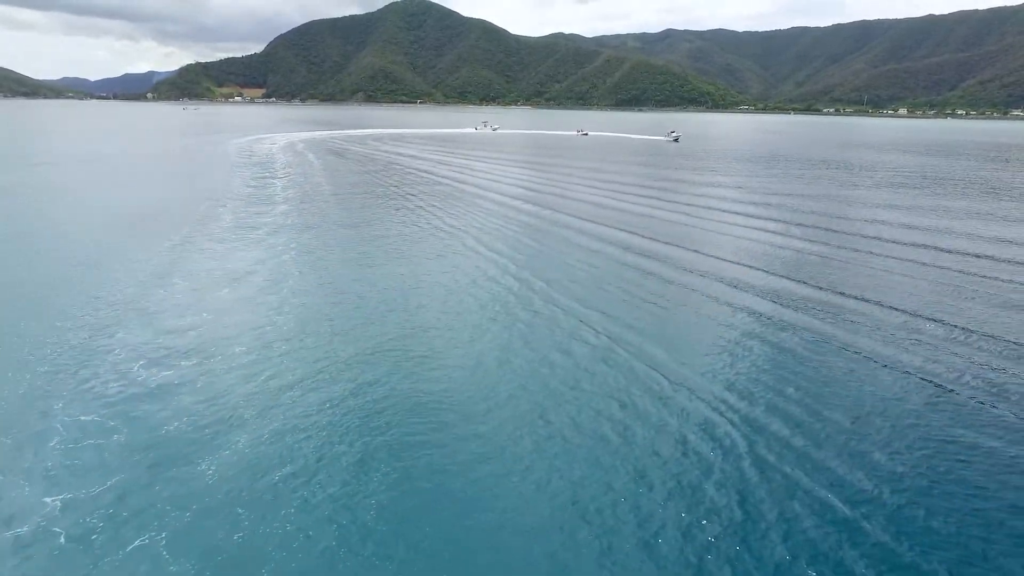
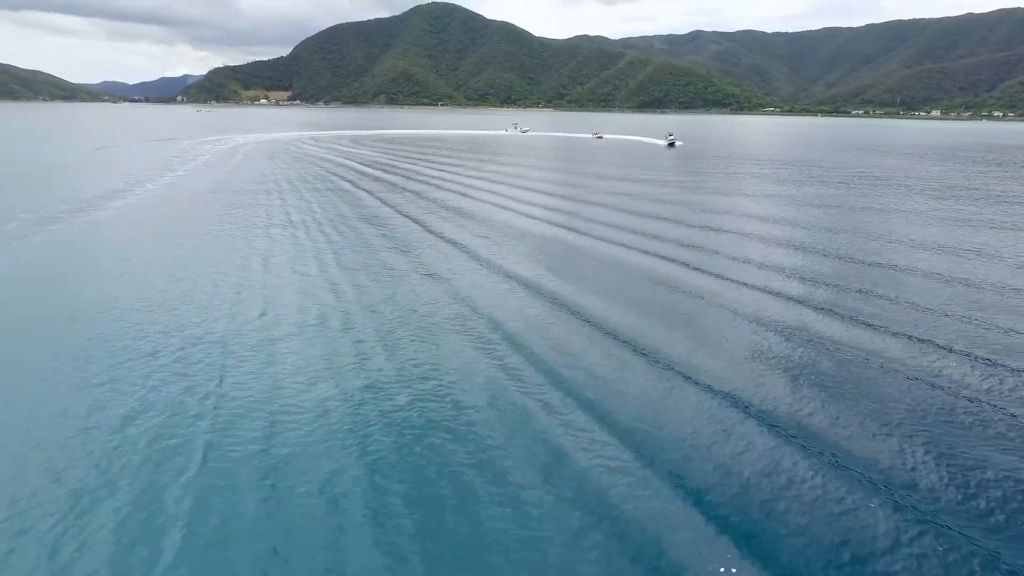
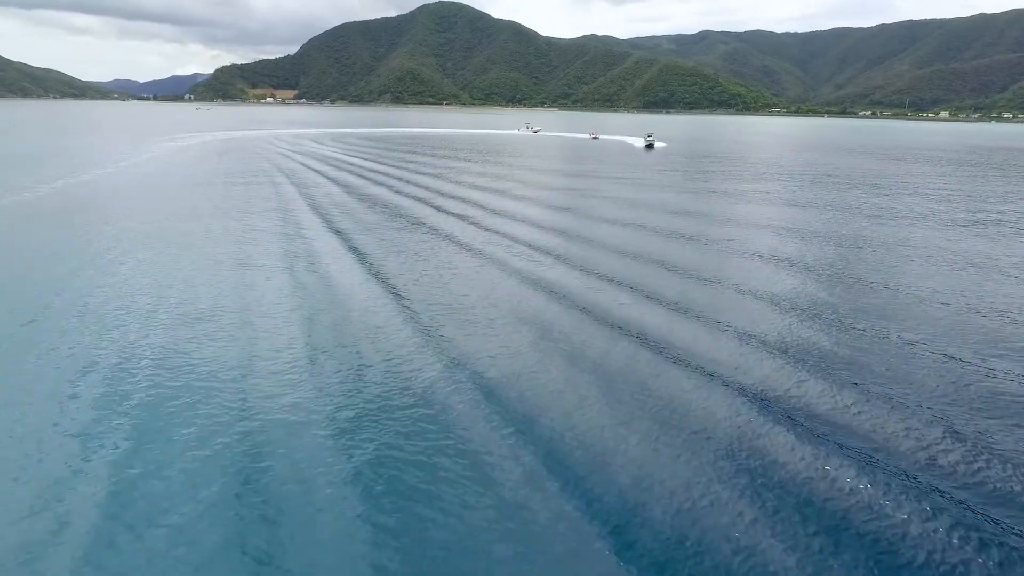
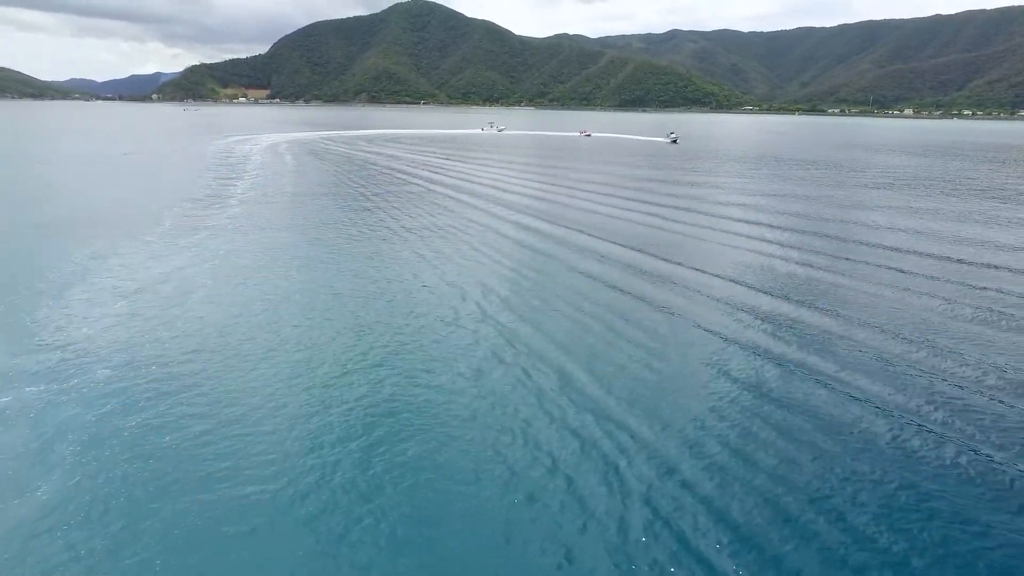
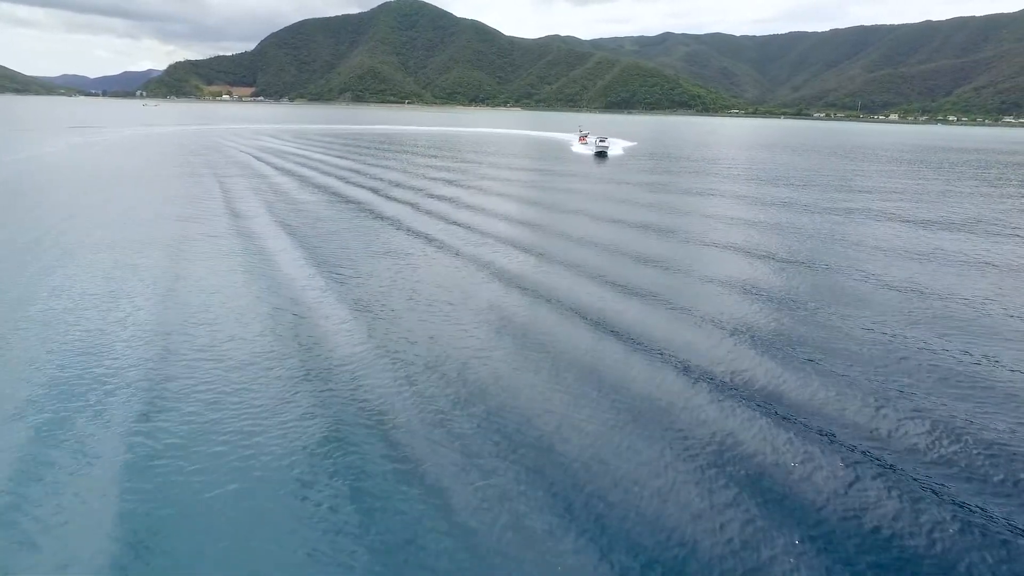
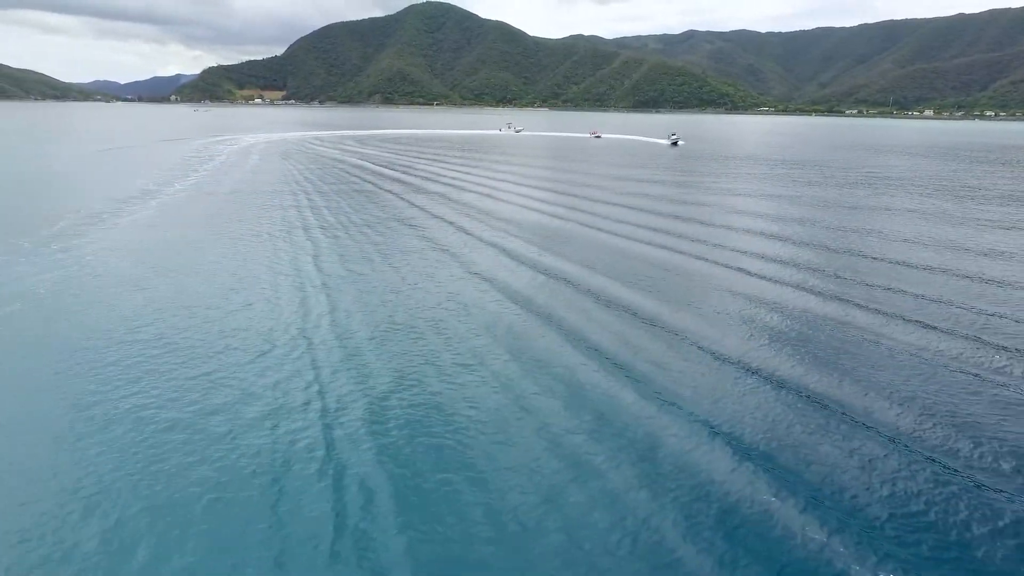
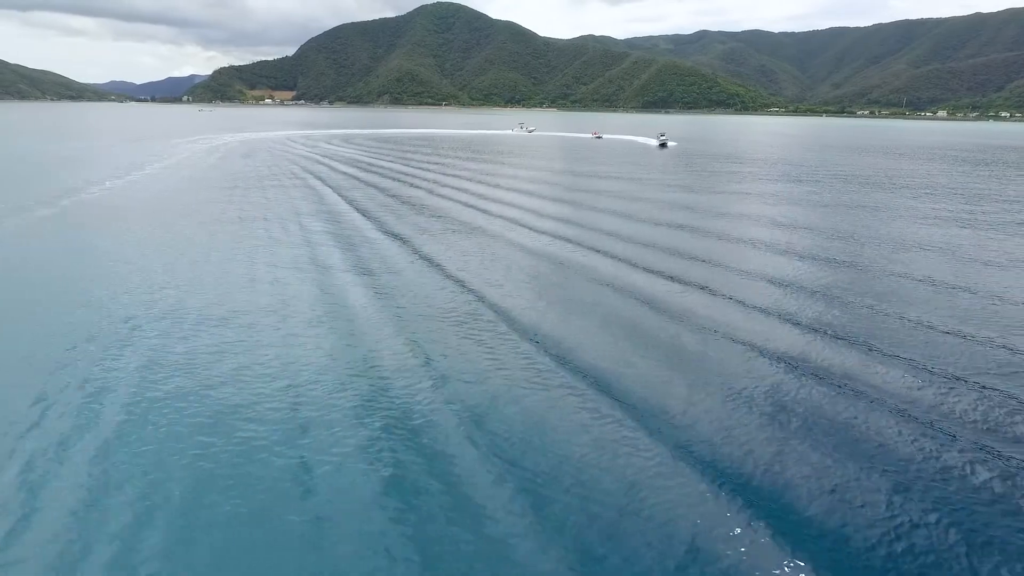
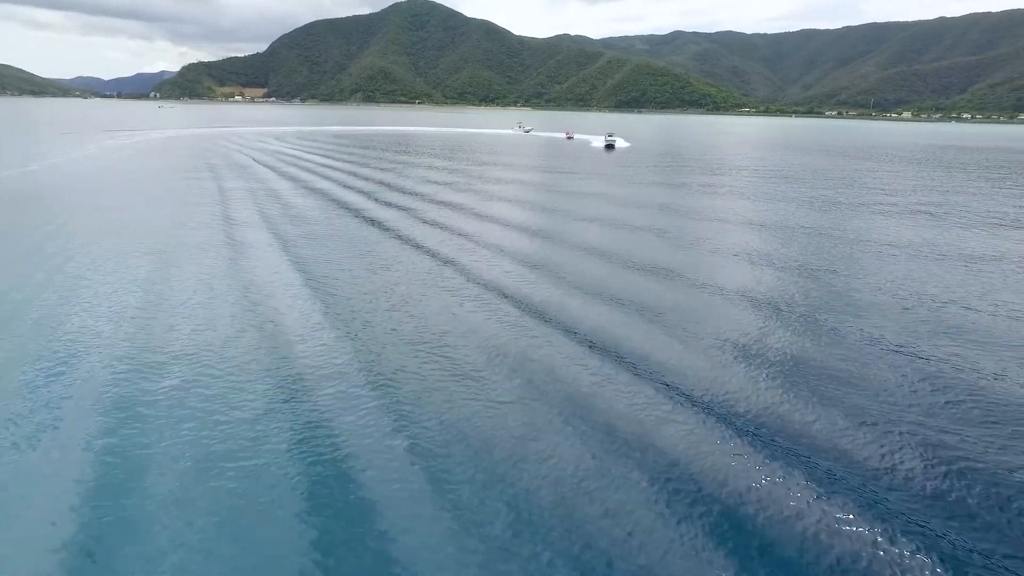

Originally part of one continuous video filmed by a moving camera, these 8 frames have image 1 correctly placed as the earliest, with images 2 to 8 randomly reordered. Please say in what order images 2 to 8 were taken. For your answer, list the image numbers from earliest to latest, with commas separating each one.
4, 6, 2, 7, 3, 8, 5
